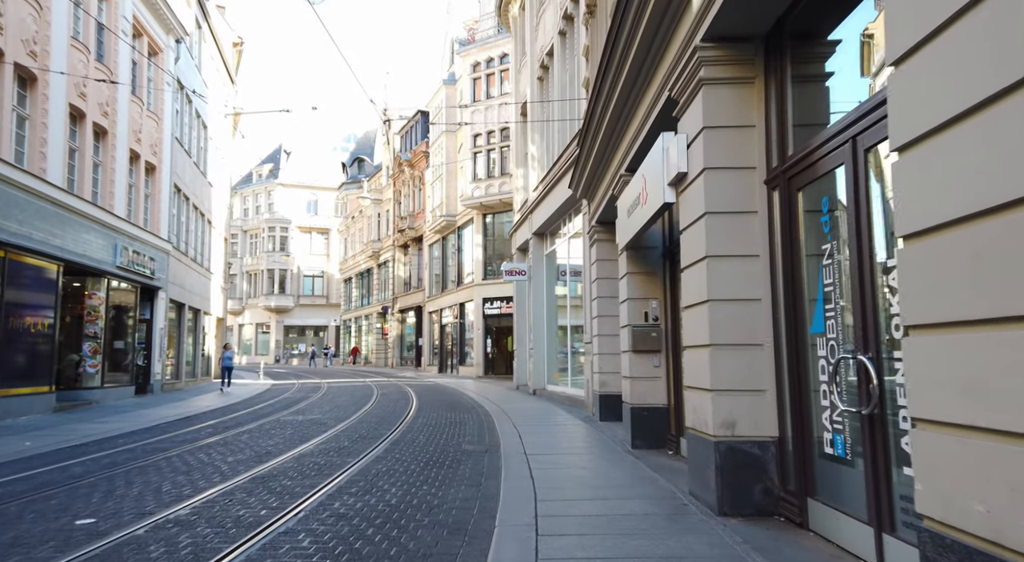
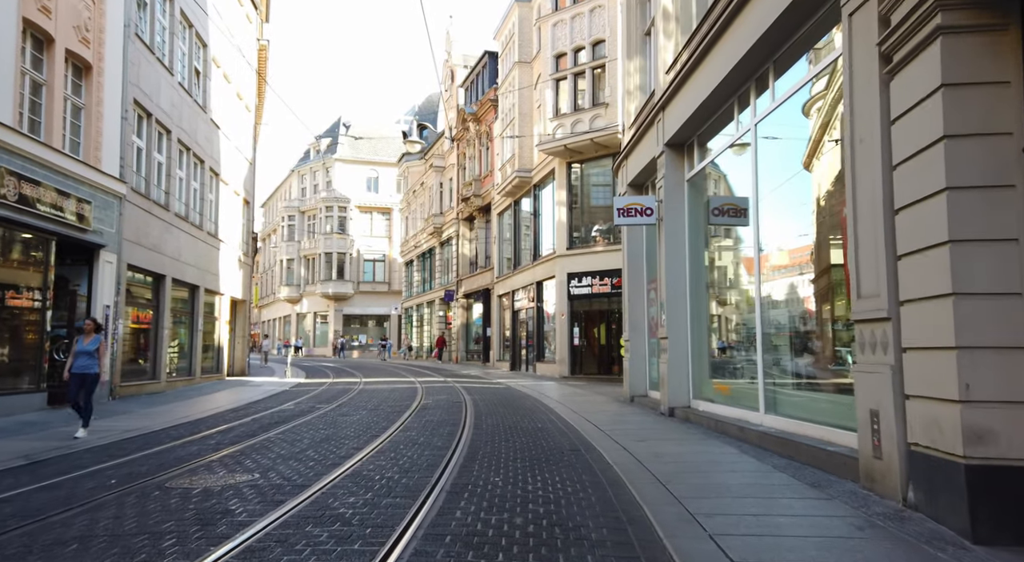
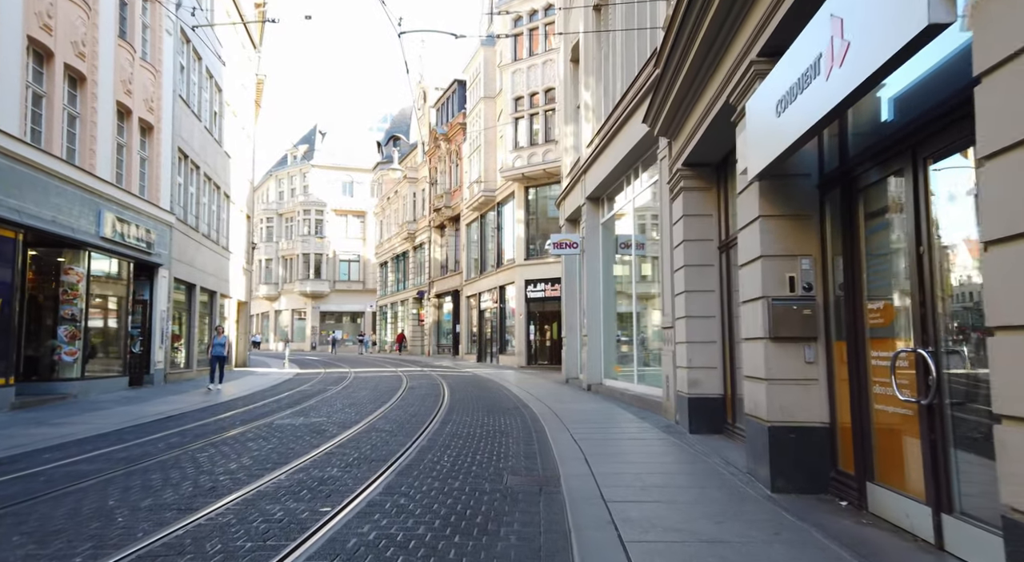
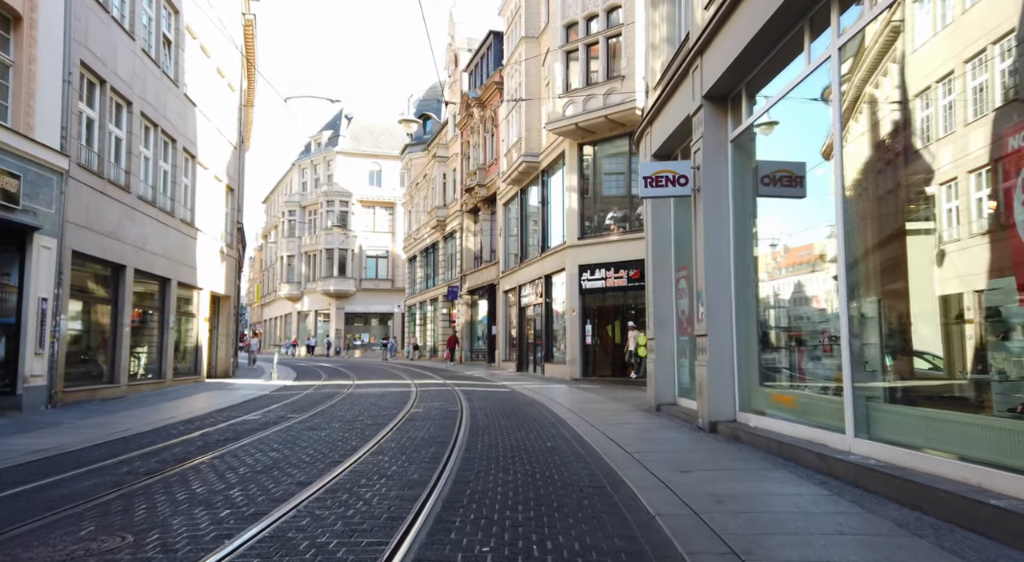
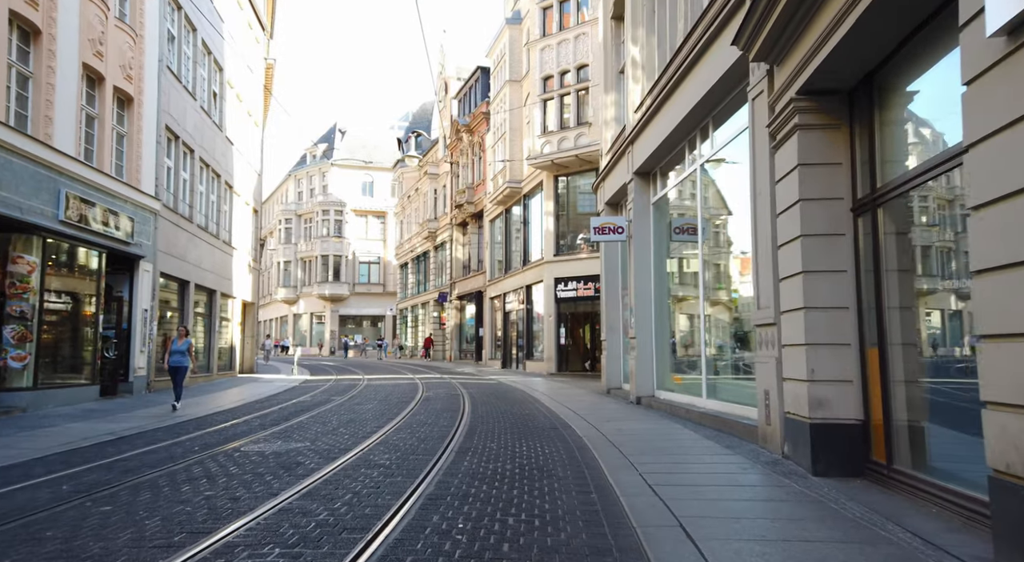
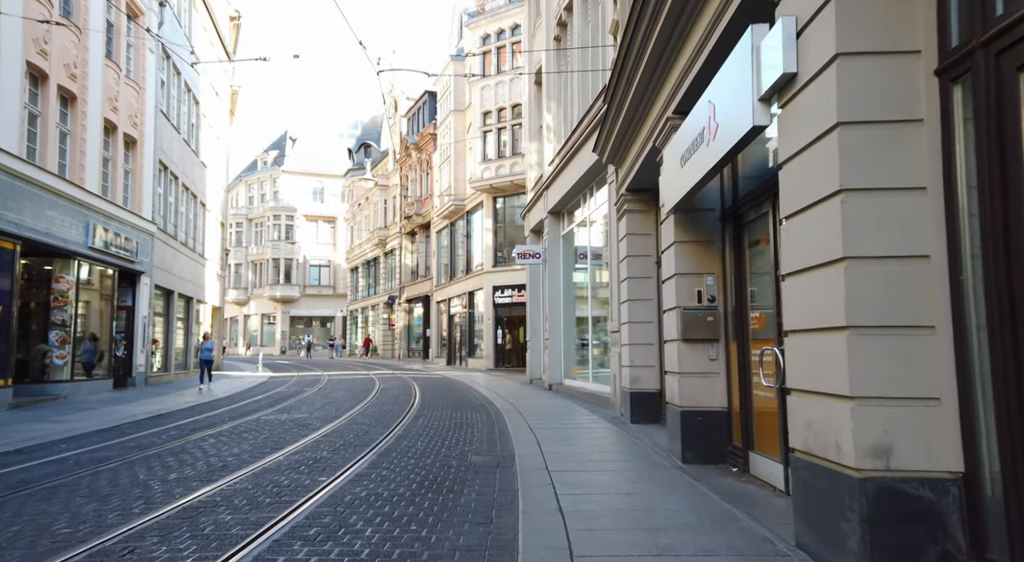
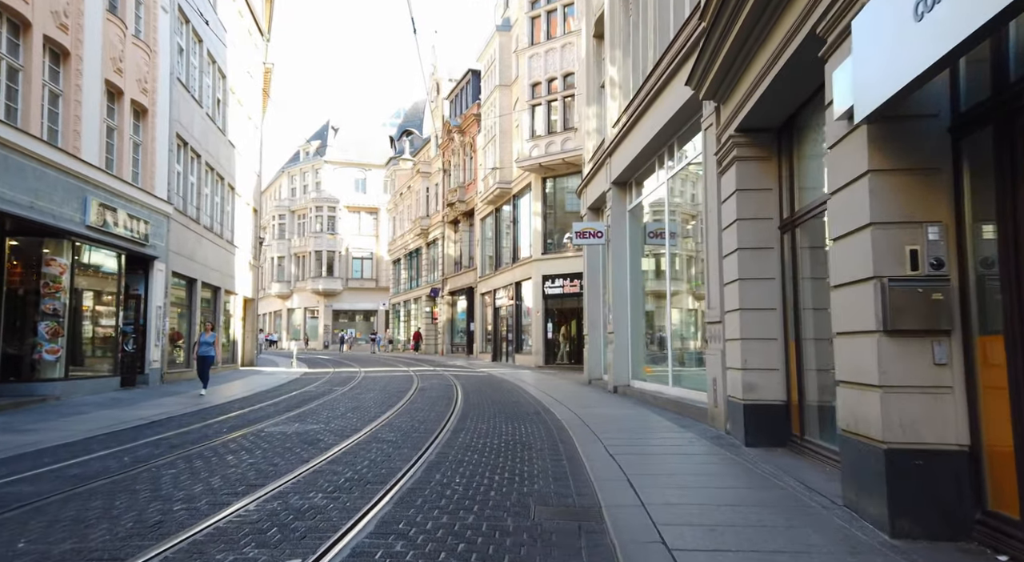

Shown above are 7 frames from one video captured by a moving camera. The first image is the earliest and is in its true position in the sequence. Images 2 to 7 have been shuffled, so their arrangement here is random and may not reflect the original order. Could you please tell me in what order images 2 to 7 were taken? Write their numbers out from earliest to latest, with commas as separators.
6, 3, 7, 5, 2, 4
